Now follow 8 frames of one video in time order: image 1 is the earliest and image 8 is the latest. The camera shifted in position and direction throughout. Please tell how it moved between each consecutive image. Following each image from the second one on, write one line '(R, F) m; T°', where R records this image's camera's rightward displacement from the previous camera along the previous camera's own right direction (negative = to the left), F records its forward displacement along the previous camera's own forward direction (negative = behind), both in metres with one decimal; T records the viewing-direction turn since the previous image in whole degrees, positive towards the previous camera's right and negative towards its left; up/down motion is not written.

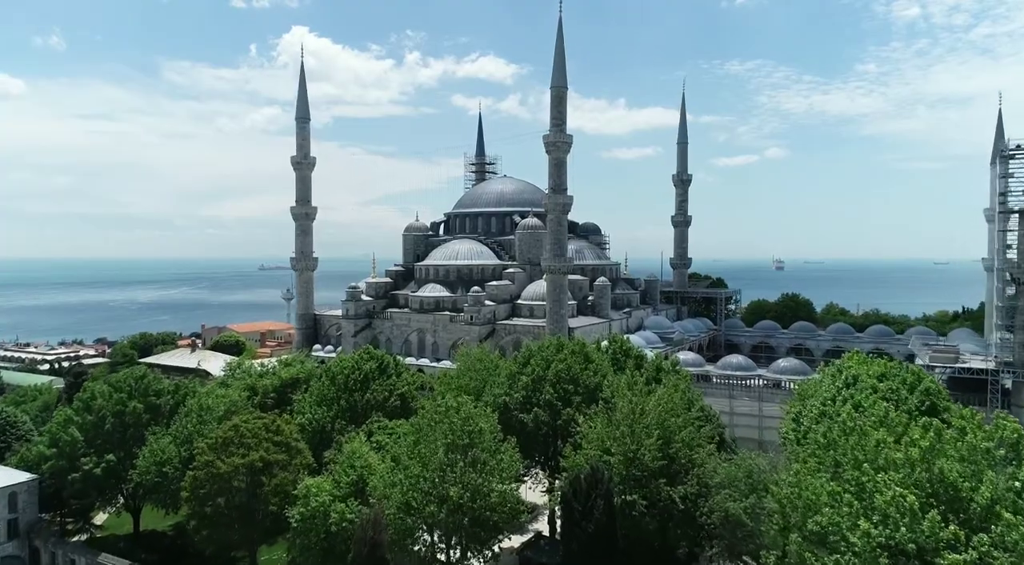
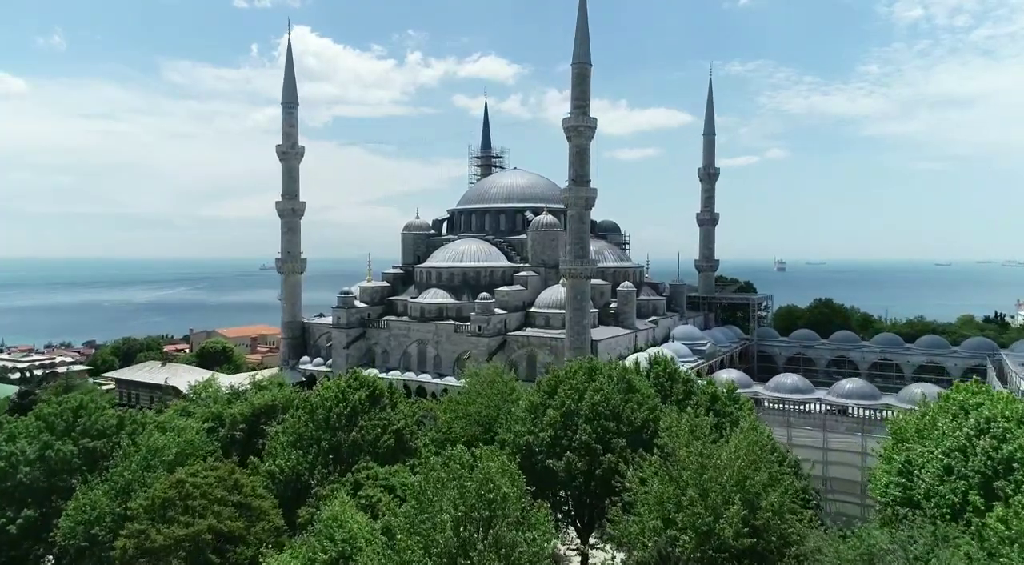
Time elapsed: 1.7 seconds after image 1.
(-0.6, +5.2) m; 0°
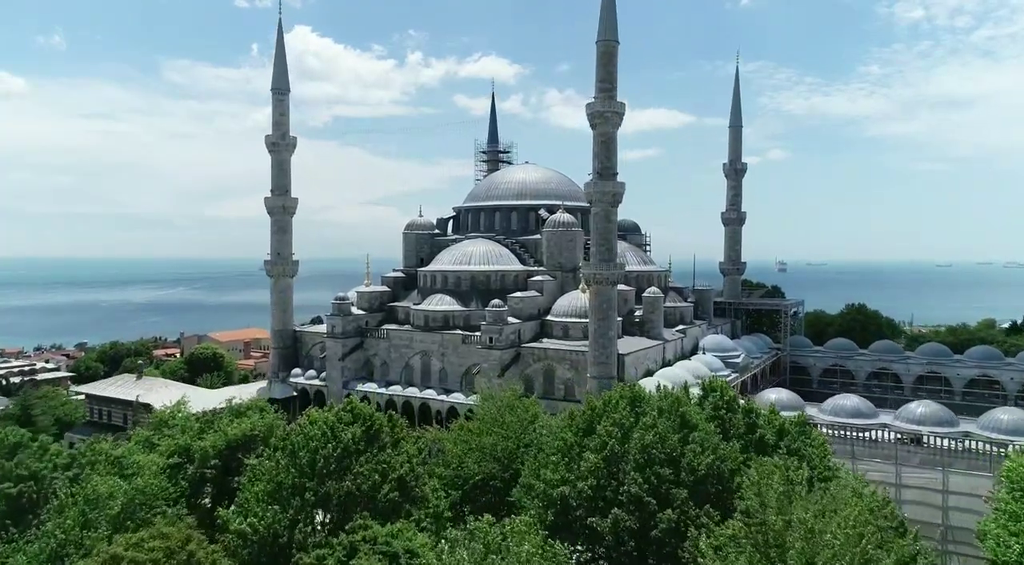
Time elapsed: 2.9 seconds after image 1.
(-0.6, +4.0) m; 0°
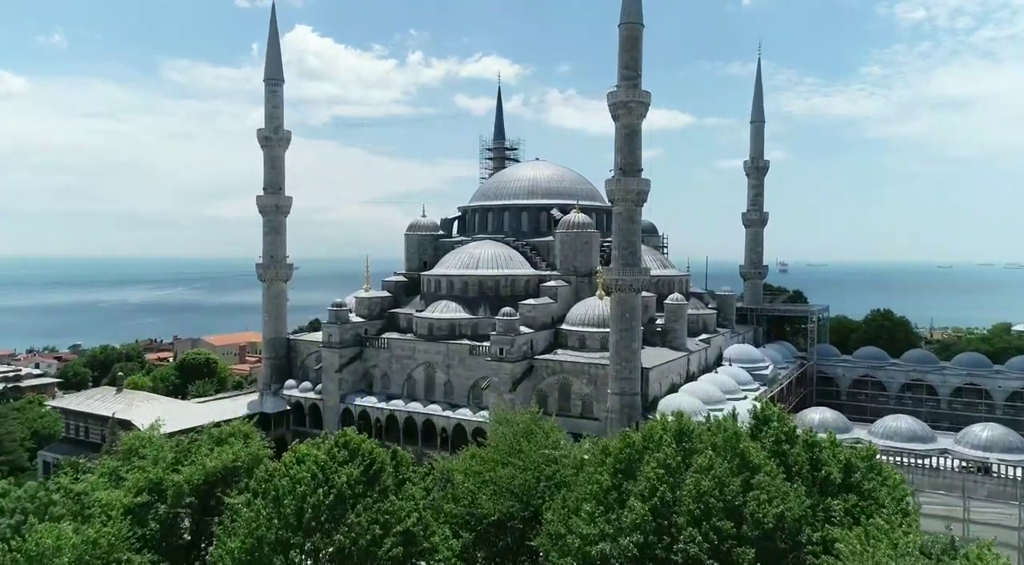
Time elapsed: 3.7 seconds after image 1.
(-0.5, +2.7) m; 0°
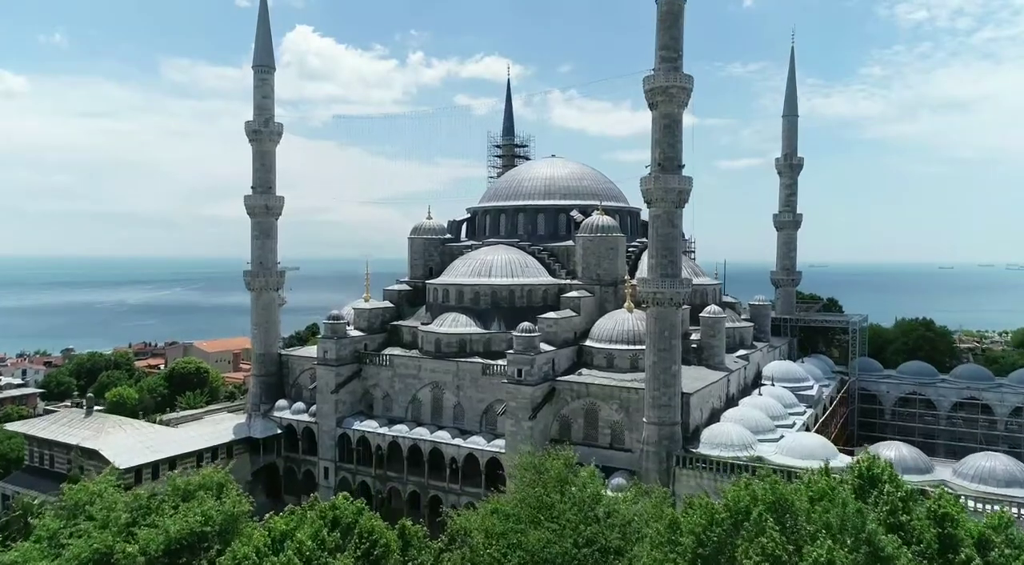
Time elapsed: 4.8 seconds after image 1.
(-0.6, +3.6) m; 0°
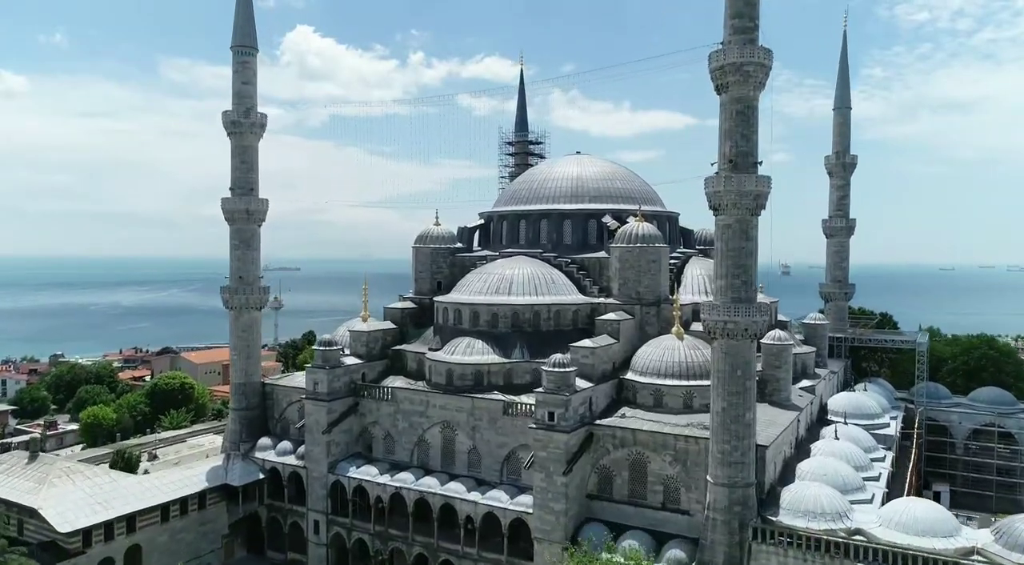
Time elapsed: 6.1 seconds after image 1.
(-0.8, +4.8) m; 0°
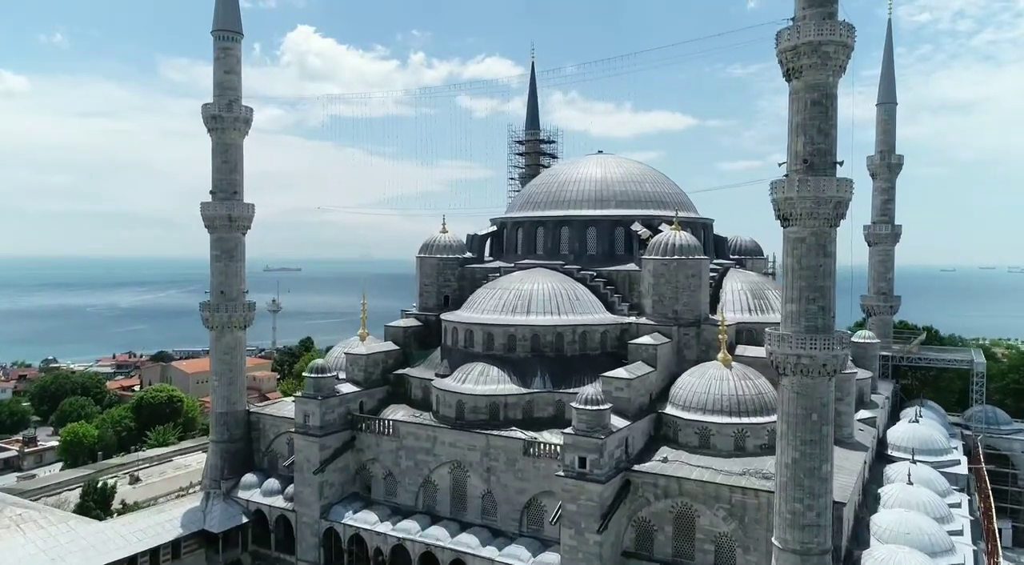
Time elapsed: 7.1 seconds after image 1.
(-0.5, +3.3) m; 0°
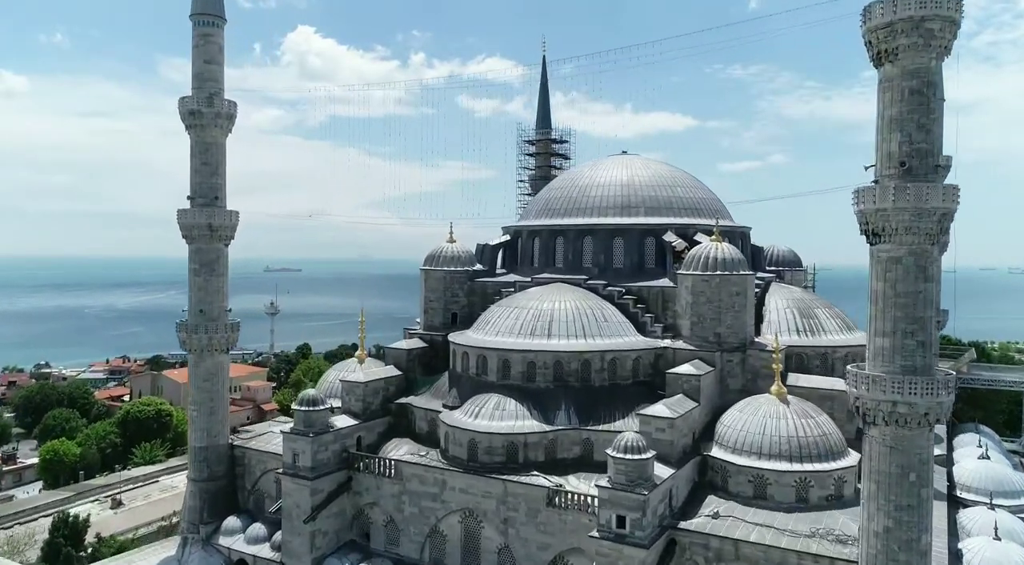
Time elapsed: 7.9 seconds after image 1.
(-0.5, +2.9) m; 0°
